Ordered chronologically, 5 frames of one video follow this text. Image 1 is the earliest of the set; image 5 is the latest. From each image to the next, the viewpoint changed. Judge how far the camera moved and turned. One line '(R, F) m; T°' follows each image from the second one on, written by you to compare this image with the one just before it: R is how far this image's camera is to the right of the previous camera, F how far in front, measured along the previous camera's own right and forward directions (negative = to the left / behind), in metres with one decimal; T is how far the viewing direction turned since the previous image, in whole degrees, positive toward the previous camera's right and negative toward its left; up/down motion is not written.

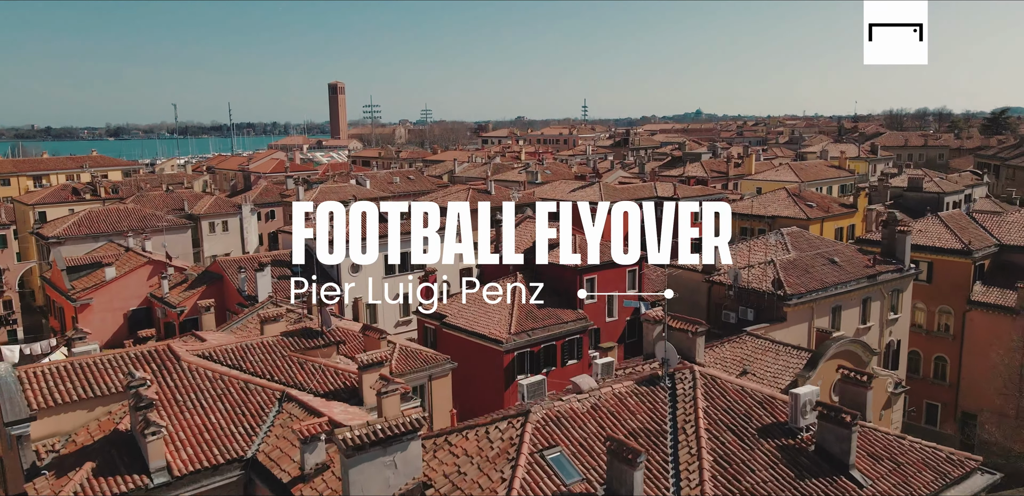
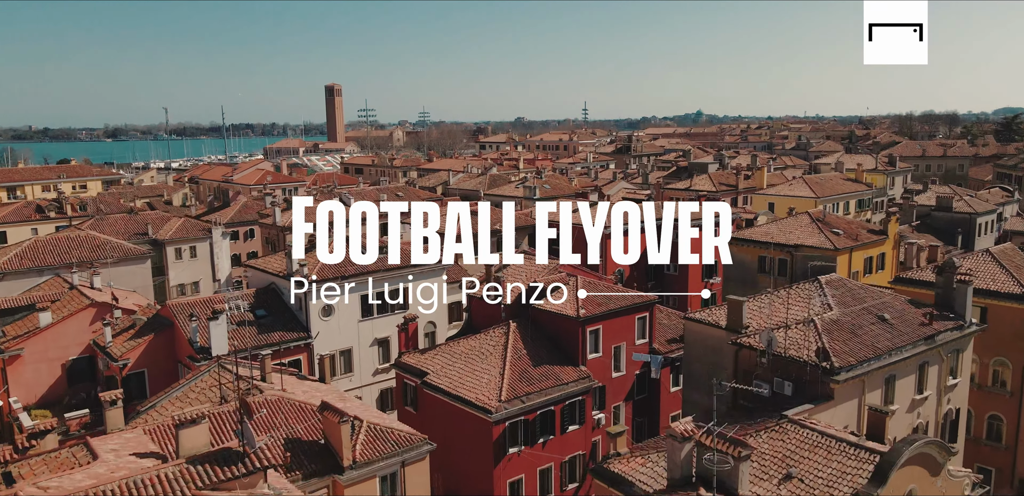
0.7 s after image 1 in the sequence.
(+0.1, +3.3) m; 0°
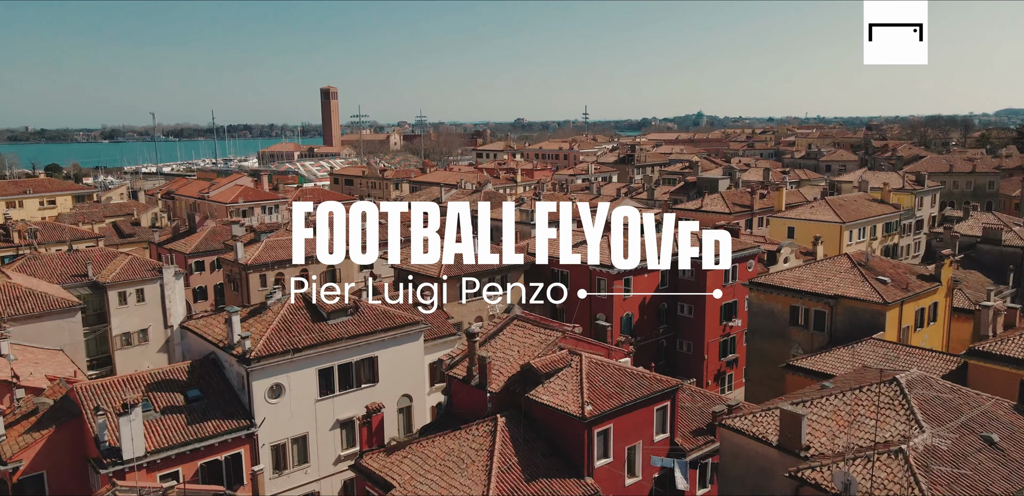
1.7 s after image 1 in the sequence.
(+0.2, +4.5) m; 0°
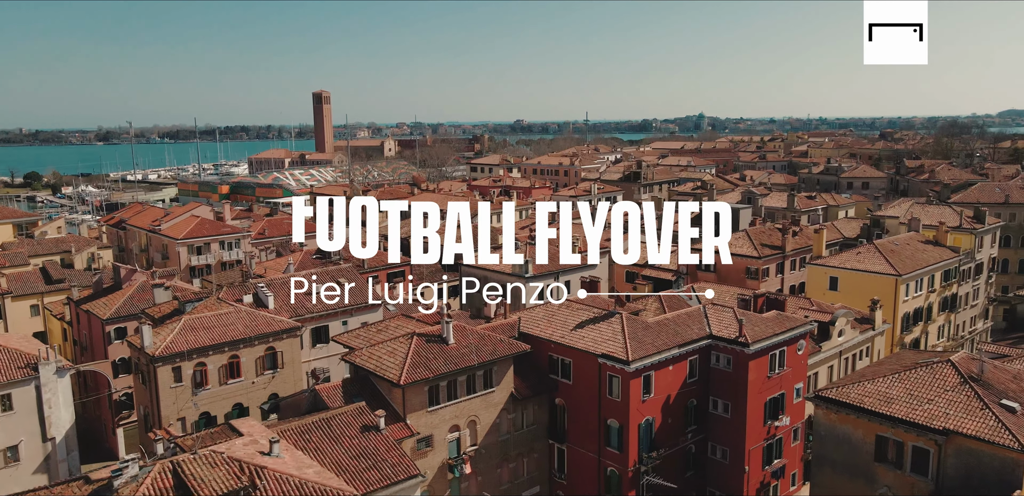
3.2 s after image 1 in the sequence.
(+0.3, +7.5) m; 0°
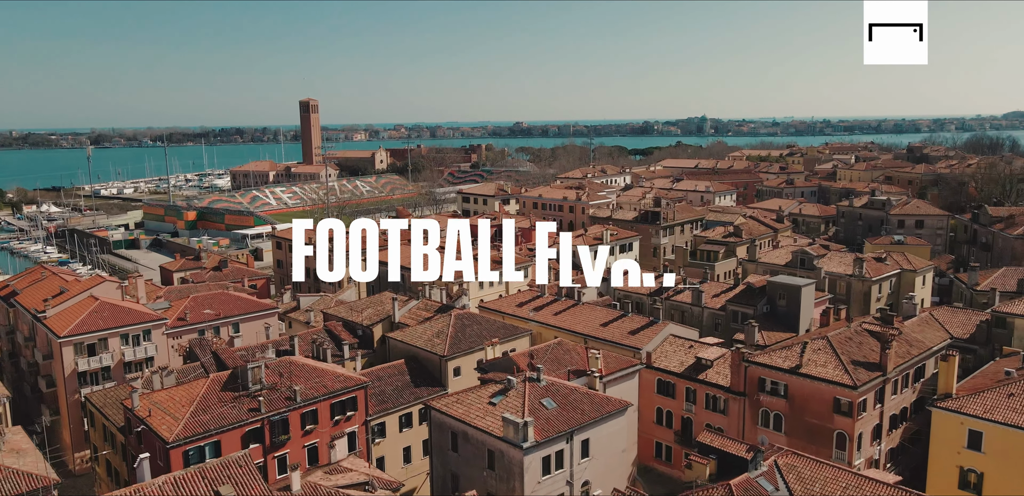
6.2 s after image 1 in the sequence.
(+0.2, +12.9) m; 0°
